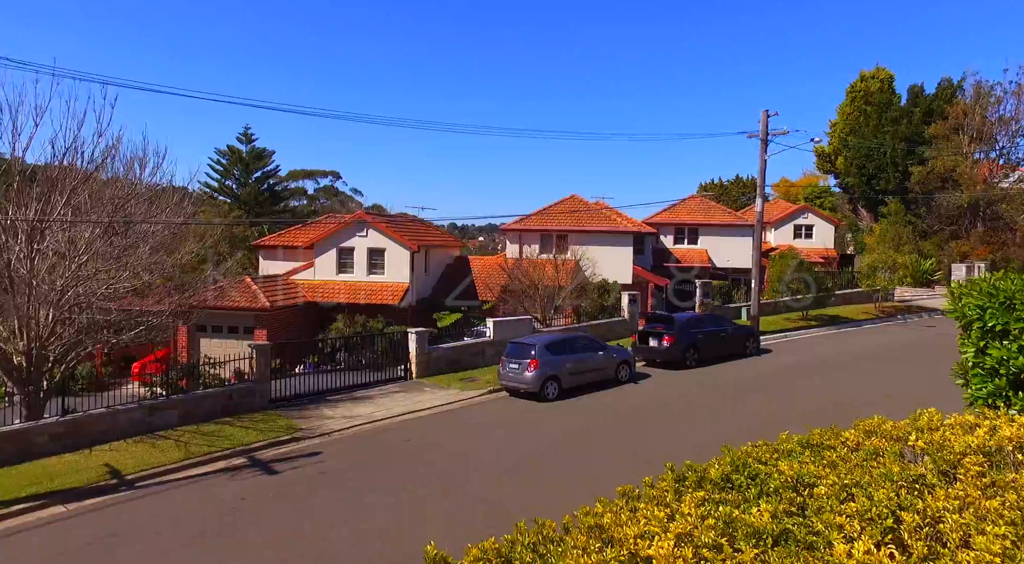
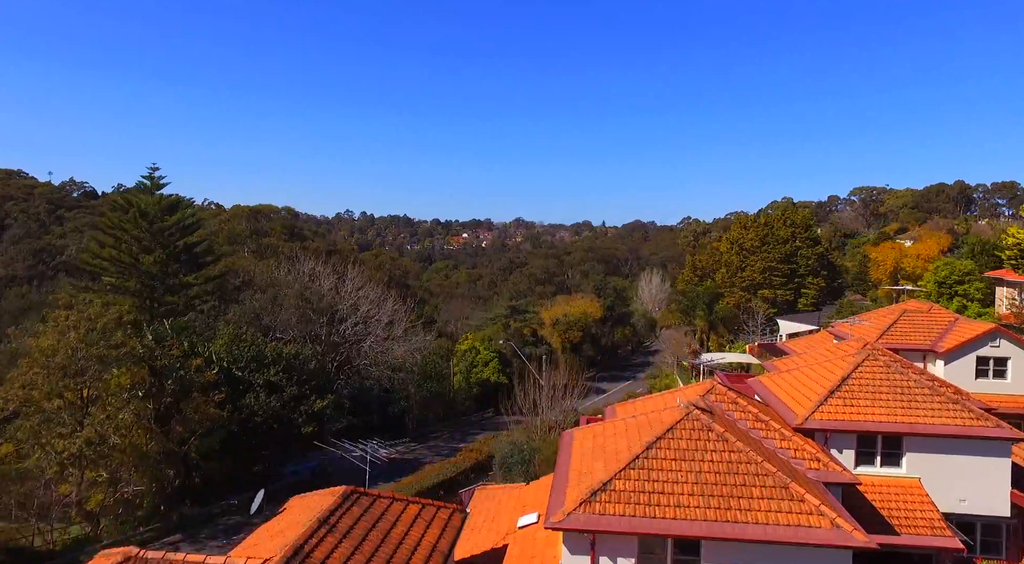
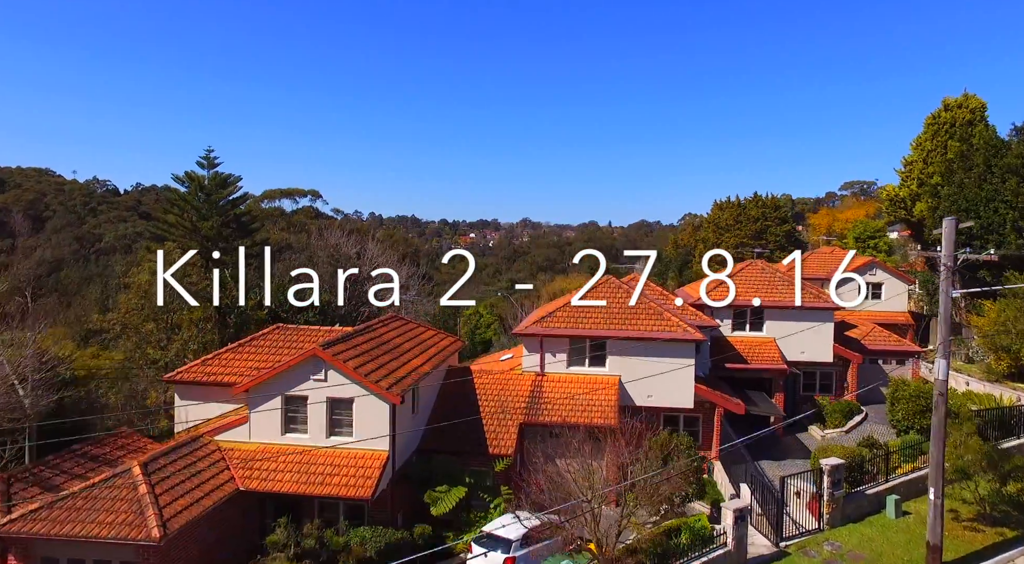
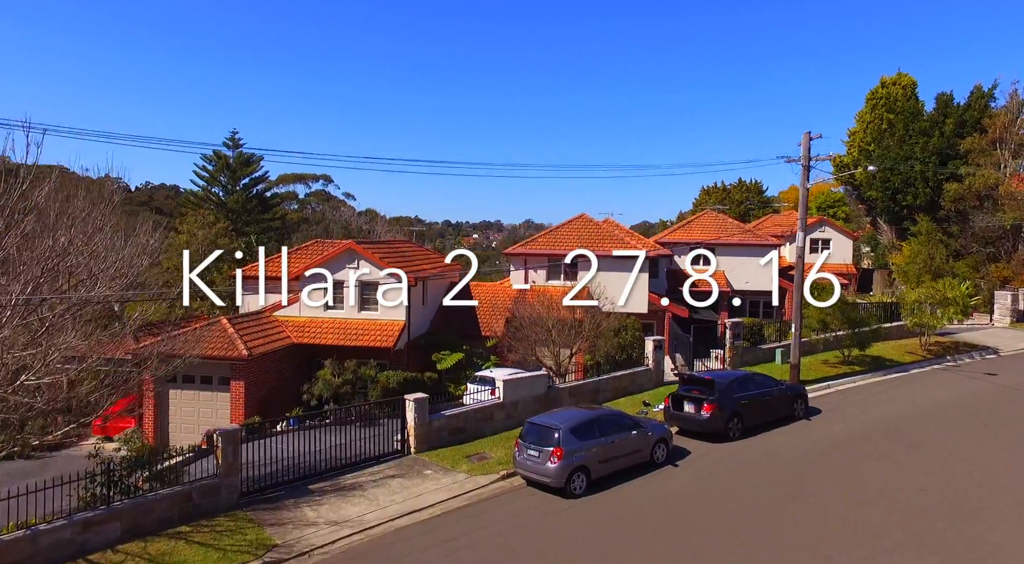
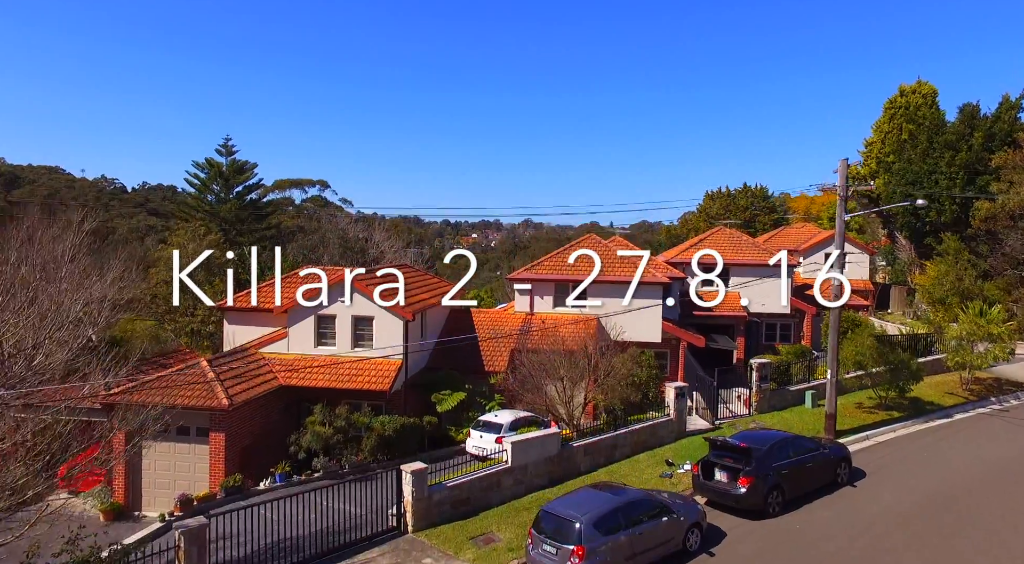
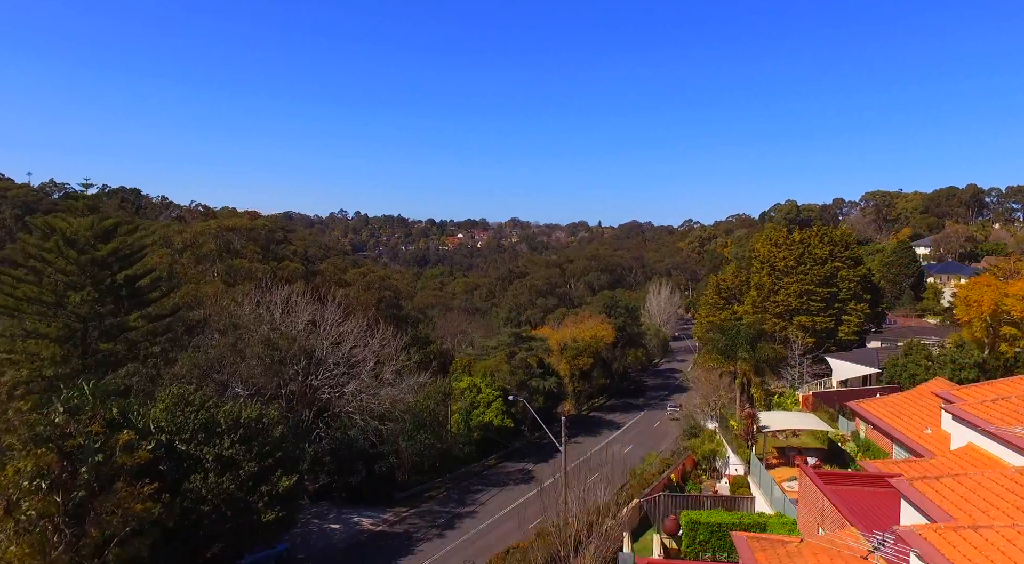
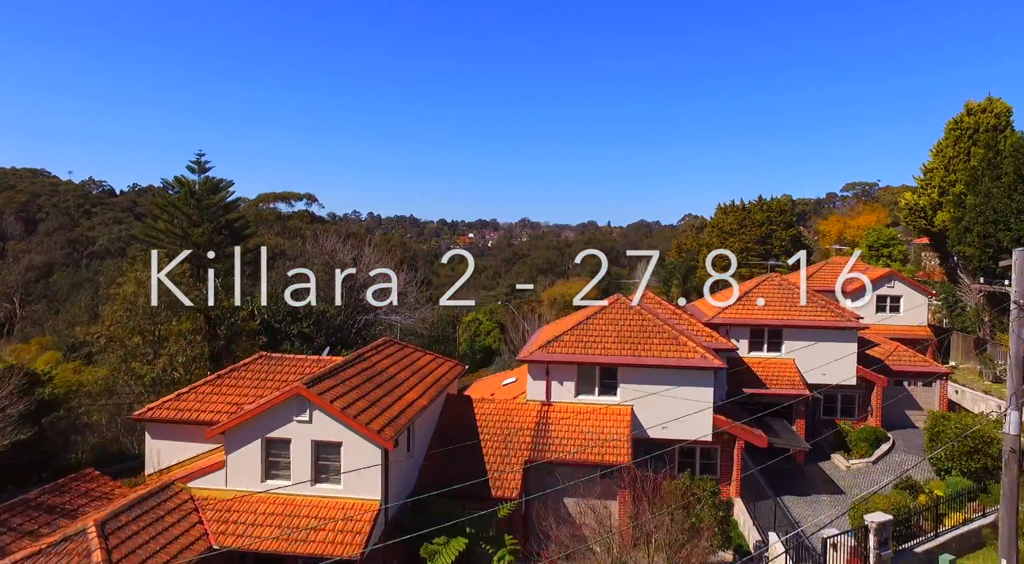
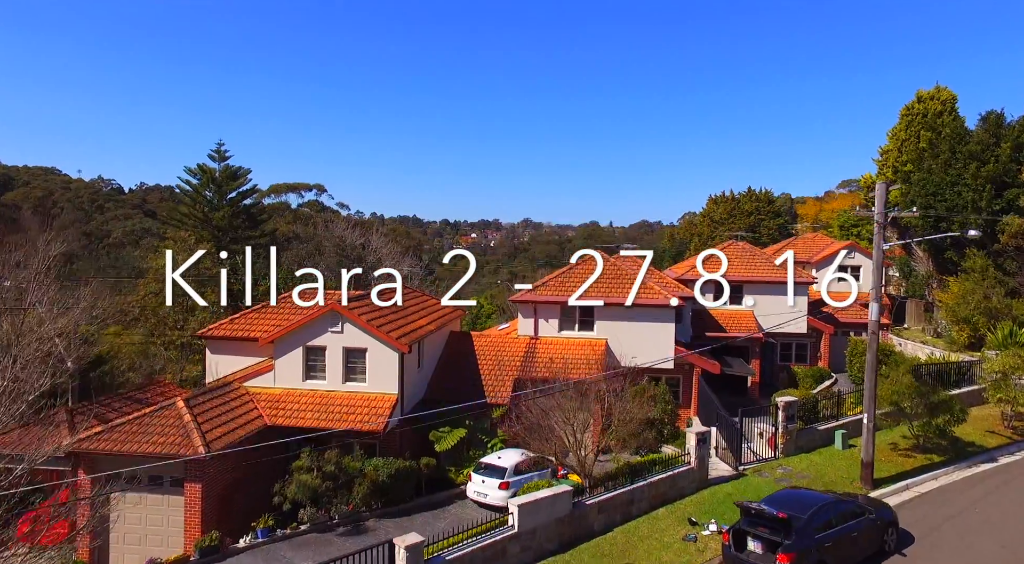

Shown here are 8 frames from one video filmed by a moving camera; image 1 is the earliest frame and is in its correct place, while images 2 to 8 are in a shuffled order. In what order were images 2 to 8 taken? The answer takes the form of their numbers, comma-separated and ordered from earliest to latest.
4, 5, 8, 3, 7, 2, 6
